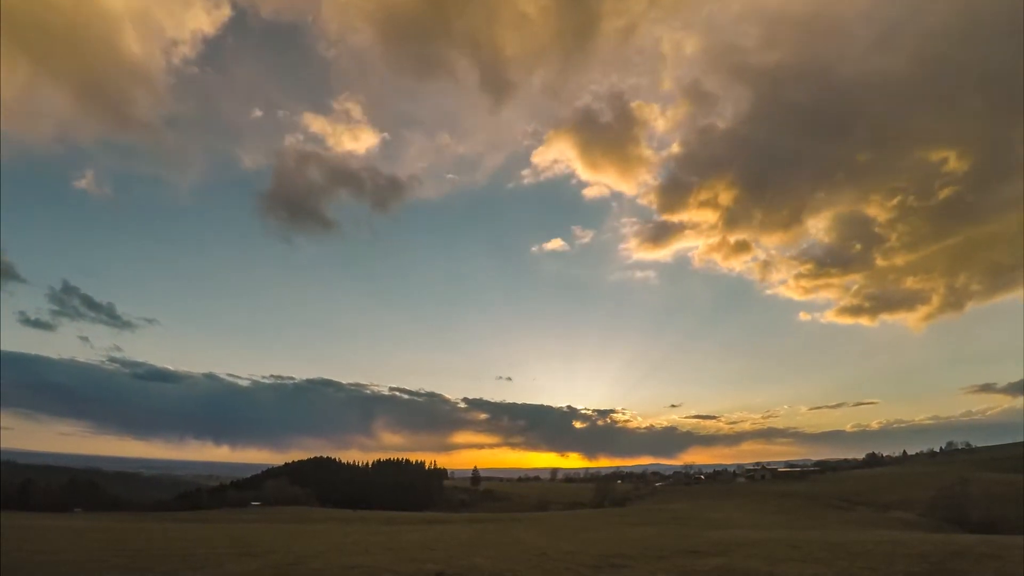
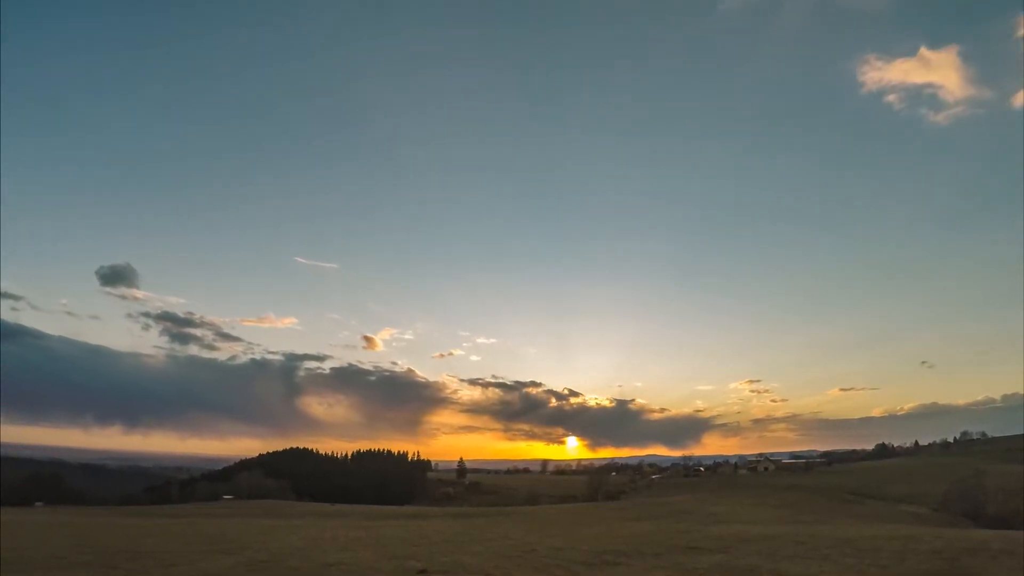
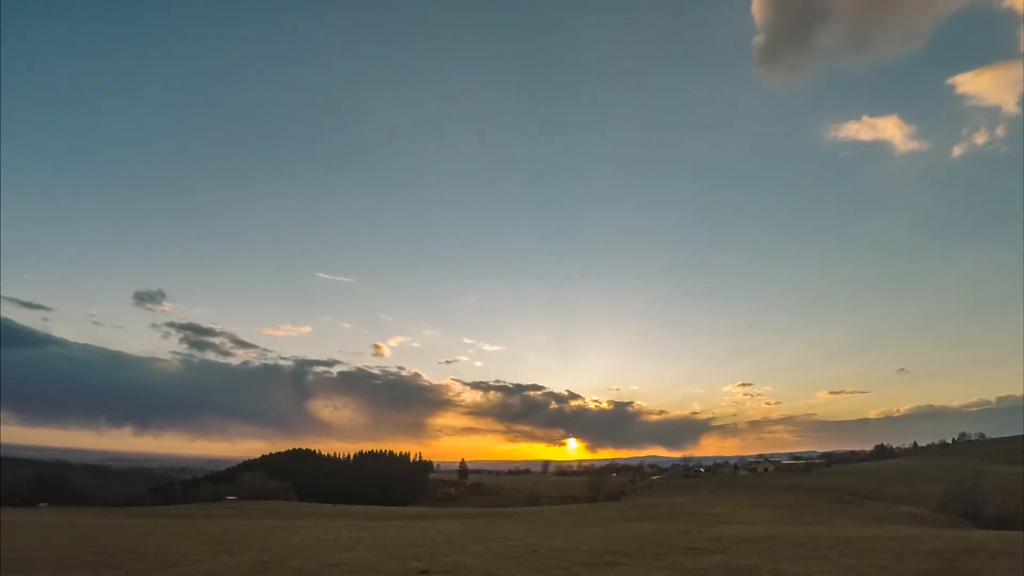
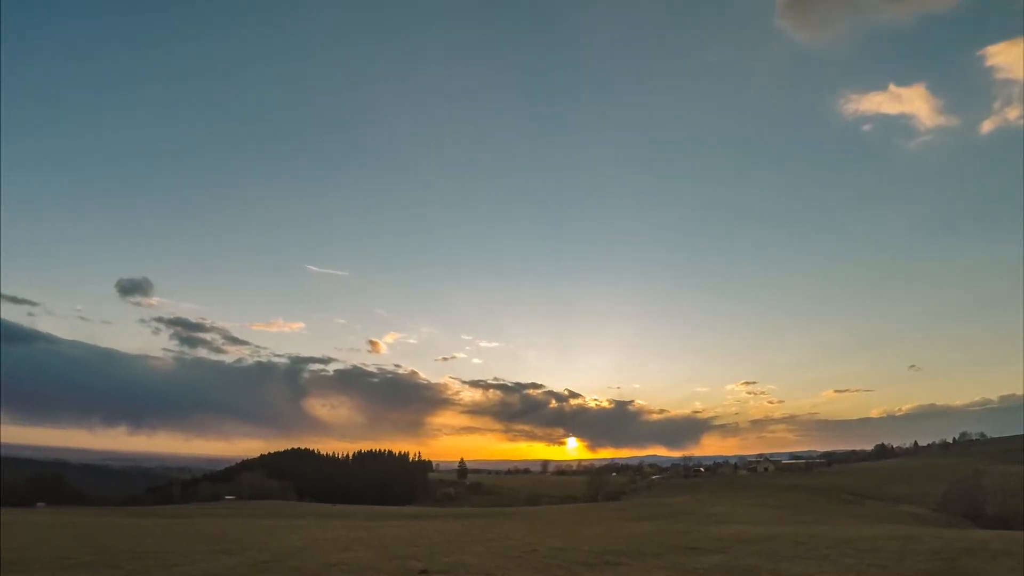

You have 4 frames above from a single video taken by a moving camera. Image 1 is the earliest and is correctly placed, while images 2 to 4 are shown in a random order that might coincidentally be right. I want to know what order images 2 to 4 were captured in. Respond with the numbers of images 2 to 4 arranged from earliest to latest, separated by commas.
3, 4, 2
